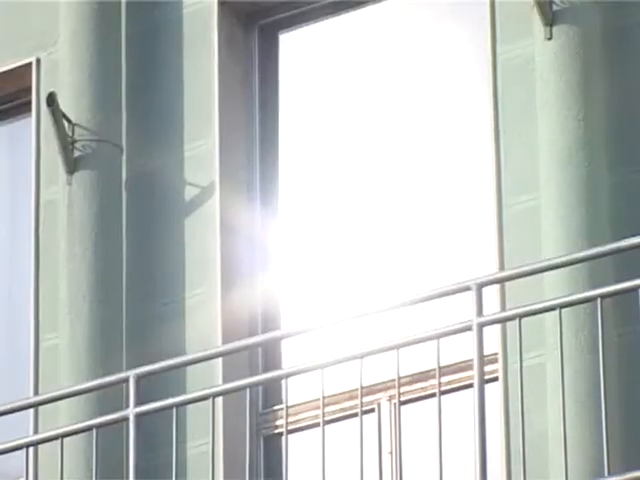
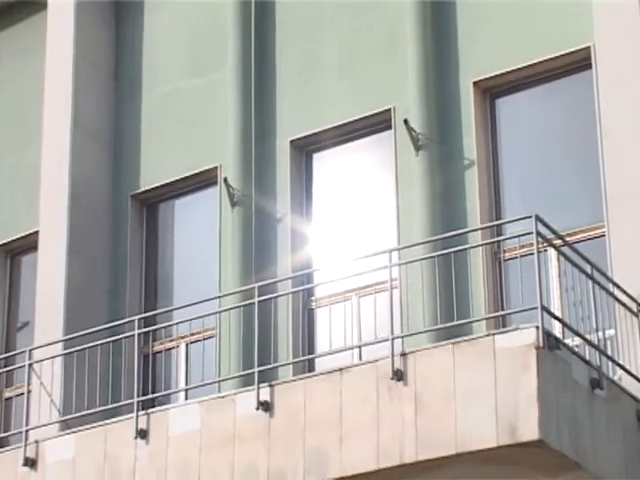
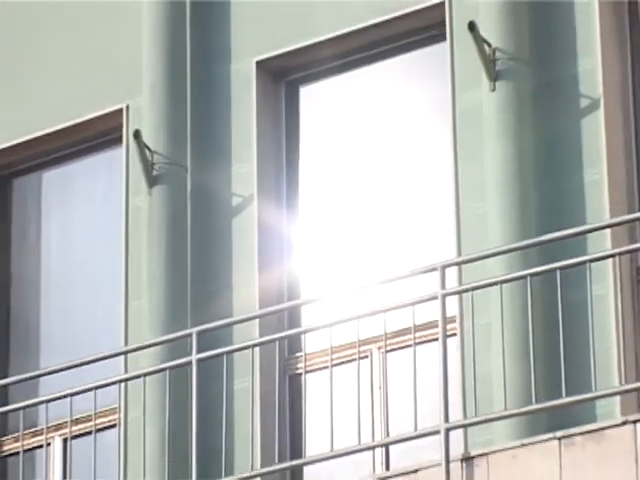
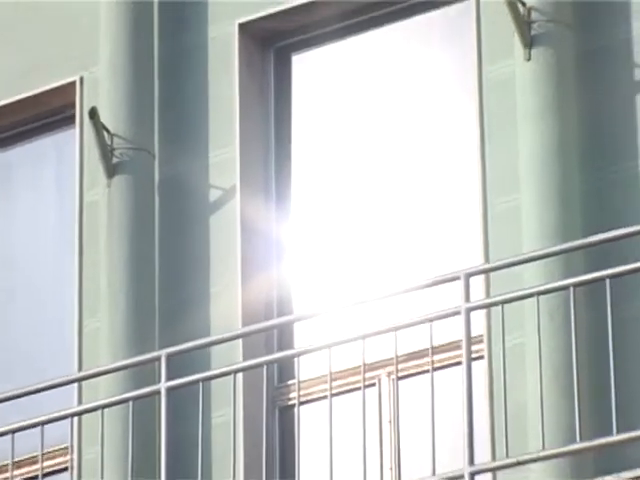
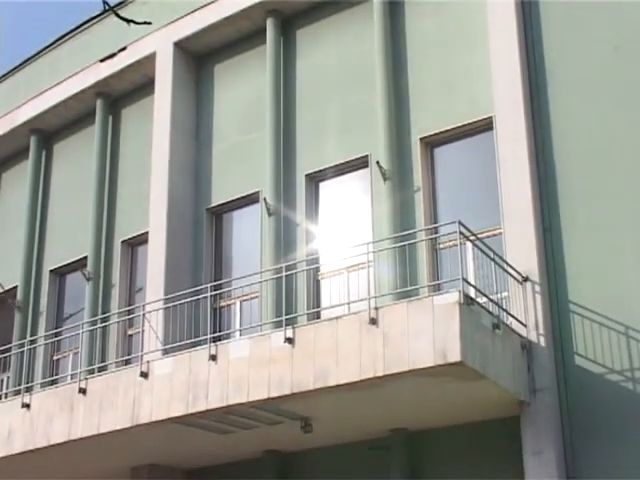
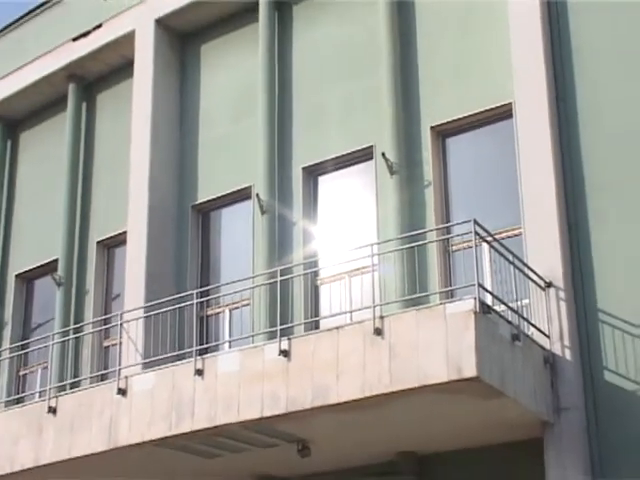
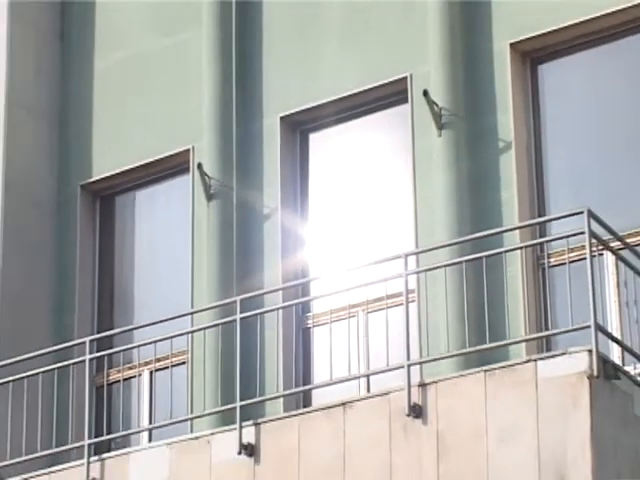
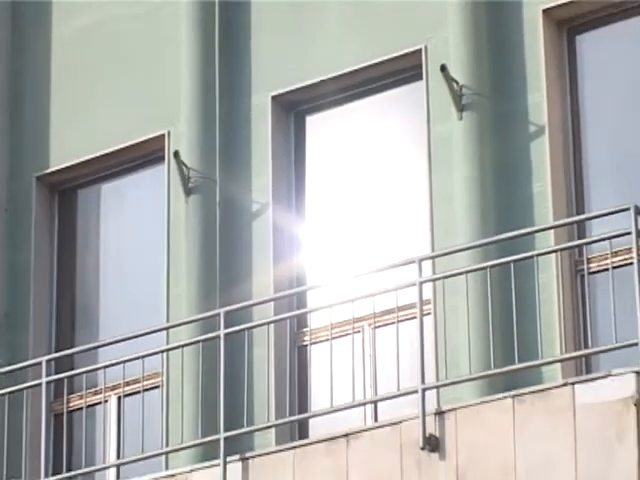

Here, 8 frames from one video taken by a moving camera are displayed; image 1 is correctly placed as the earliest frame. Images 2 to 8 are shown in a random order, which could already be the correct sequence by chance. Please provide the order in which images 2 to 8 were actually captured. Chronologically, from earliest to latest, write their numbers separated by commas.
4, 3, 8, 7, 2, 6, 5
